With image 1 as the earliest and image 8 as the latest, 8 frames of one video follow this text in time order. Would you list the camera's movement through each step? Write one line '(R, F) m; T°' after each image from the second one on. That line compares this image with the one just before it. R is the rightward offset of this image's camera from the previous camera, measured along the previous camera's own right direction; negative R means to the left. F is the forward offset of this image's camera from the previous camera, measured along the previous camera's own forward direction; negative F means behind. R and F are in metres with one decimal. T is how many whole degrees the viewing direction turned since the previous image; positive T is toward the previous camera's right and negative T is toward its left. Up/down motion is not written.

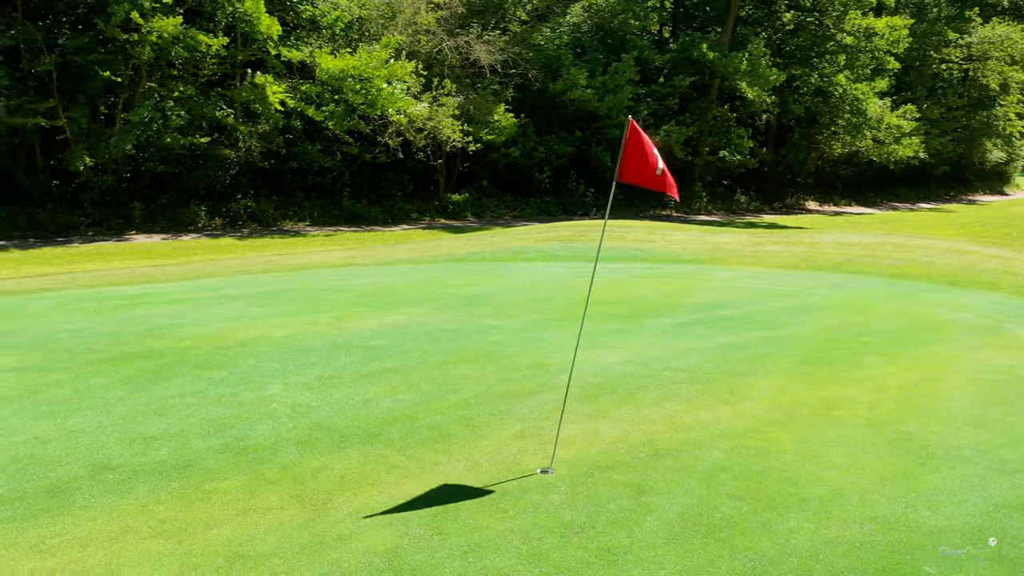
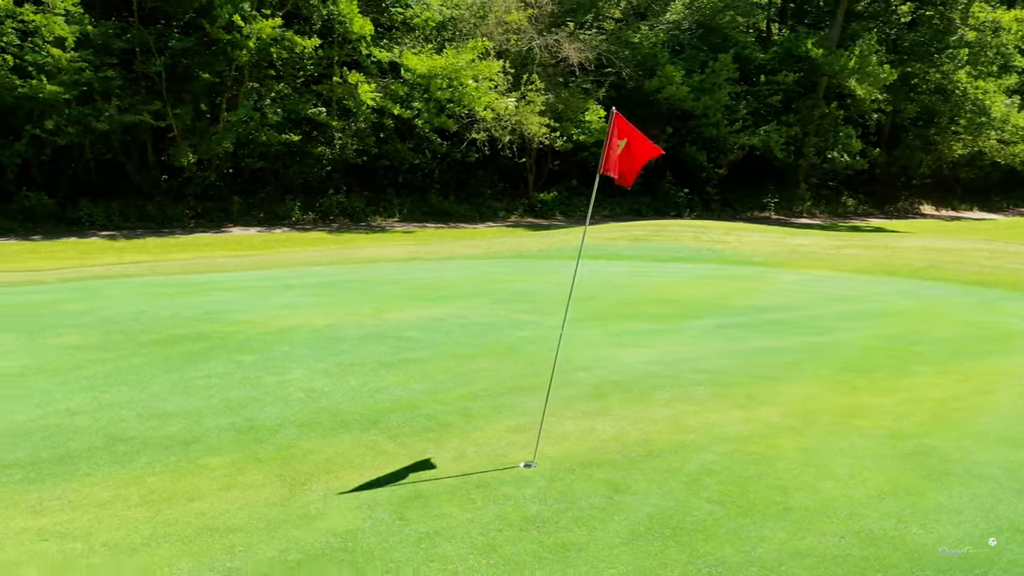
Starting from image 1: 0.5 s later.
(+0.7, +0.1) m; -7°
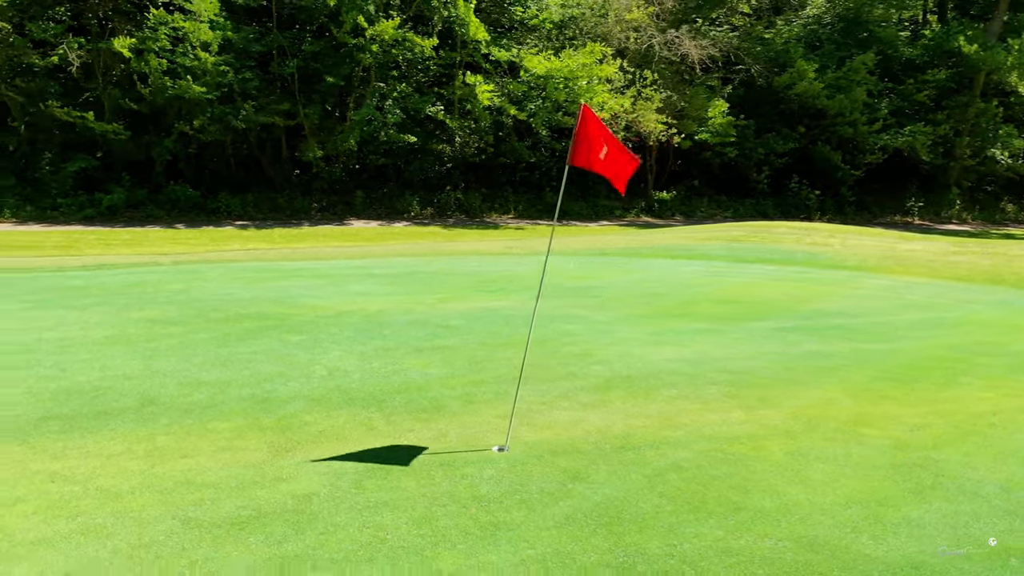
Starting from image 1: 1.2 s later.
(+1.0, -0.1) m; -10°
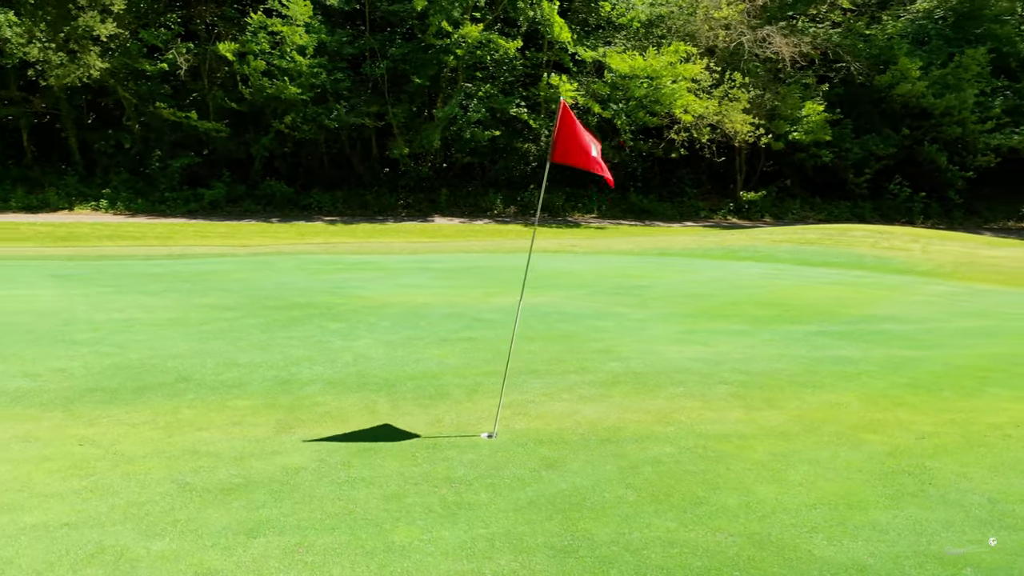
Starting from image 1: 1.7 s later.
(+0.7, -0.1) m; -7°
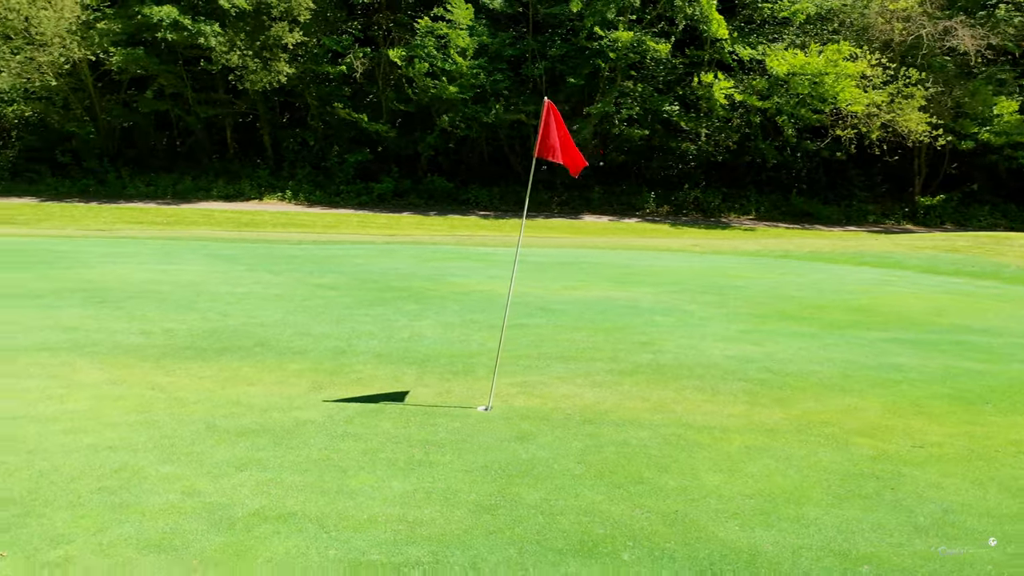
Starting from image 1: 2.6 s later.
(+1.3, -0.3) m; -13°
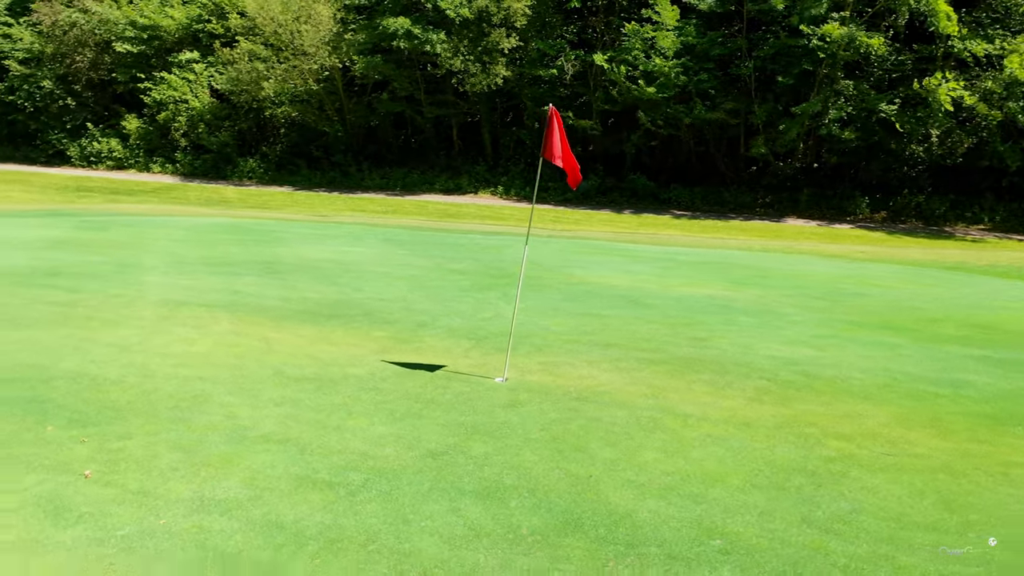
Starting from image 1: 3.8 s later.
(+1.7, -0.4) m; -17°
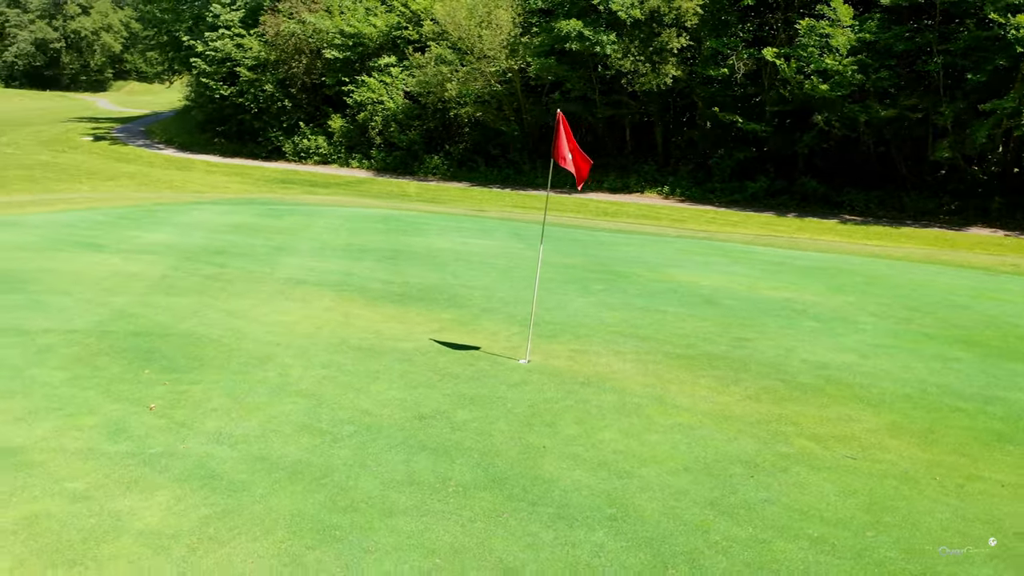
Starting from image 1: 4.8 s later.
(+1.5, -0.4) m; -14°
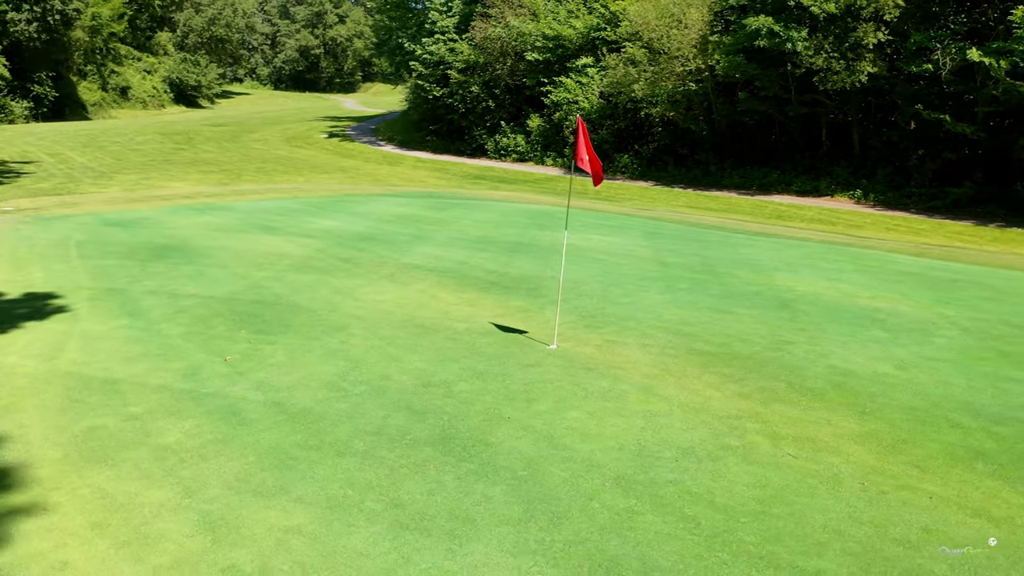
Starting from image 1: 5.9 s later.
(+1.7, -0.4) m; -15°
